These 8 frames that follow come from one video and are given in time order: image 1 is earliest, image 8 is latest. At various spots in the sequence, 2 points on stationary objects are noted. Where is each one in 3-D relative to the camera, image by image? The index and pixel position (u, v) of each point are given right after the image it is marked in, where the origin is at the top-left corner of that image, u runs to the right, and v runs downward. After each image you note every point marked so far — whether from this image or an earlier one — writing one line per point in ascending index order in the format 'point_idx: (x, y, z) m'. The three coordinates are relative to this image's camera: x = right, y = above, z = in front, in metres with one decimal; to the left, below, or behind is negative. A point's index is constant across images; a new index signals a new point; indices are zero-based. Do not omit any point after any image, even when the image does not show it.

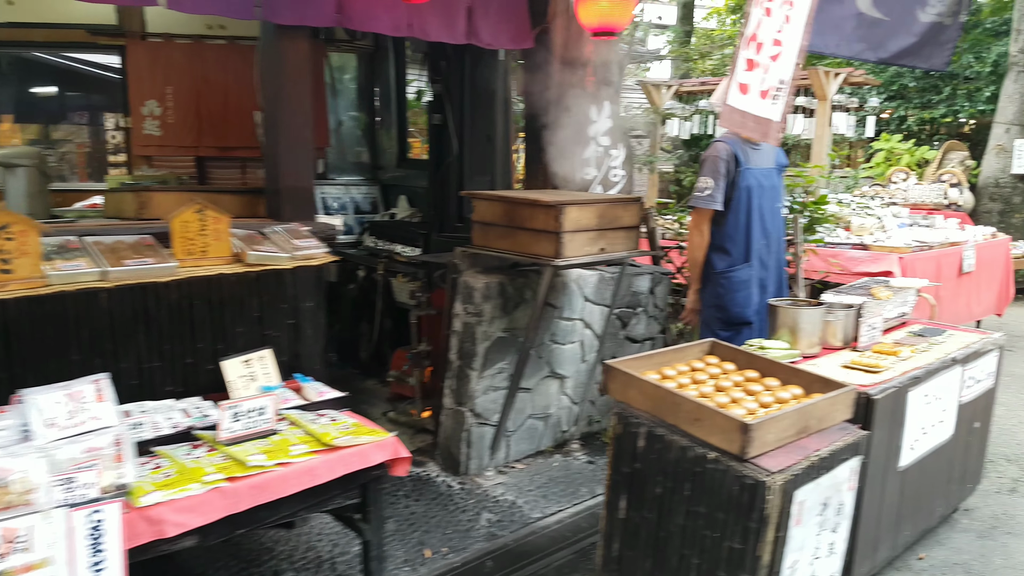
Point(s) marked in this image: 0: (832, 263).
0: (+2.4, +0.2, +5.7) m
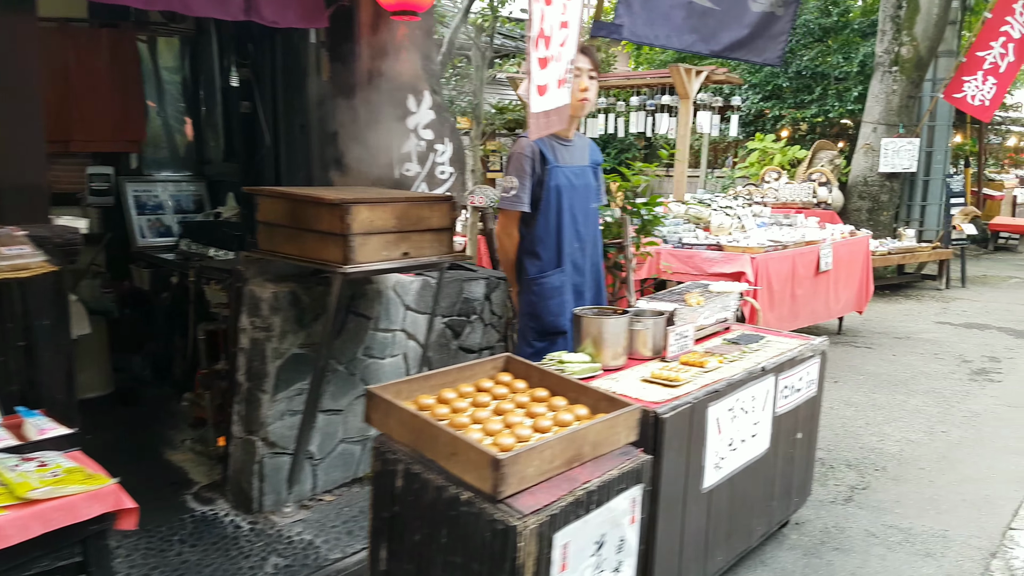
0: (+1.3, +0.2, +5.5) m
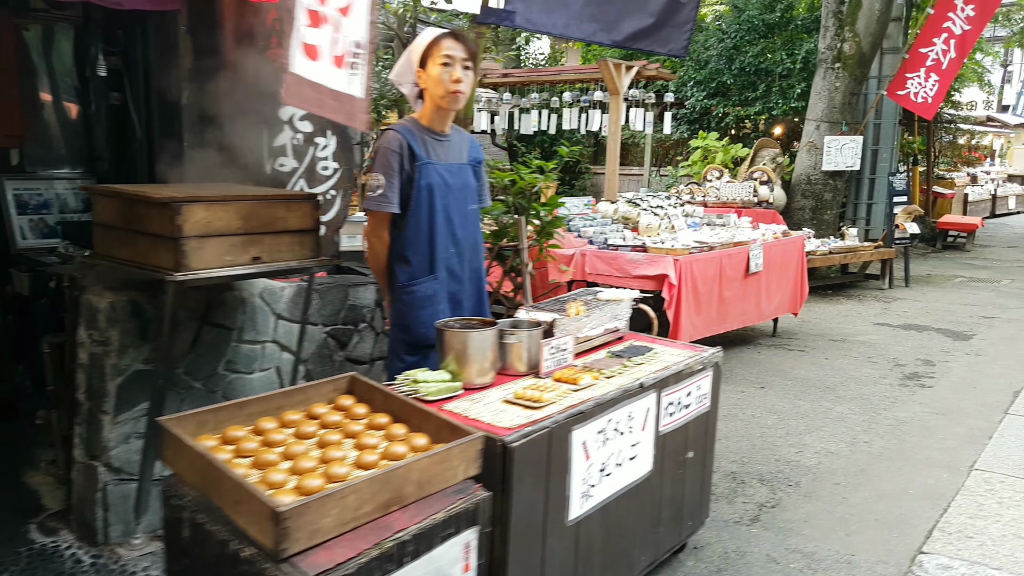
0: (+0.7, +0.2, +5.3) m
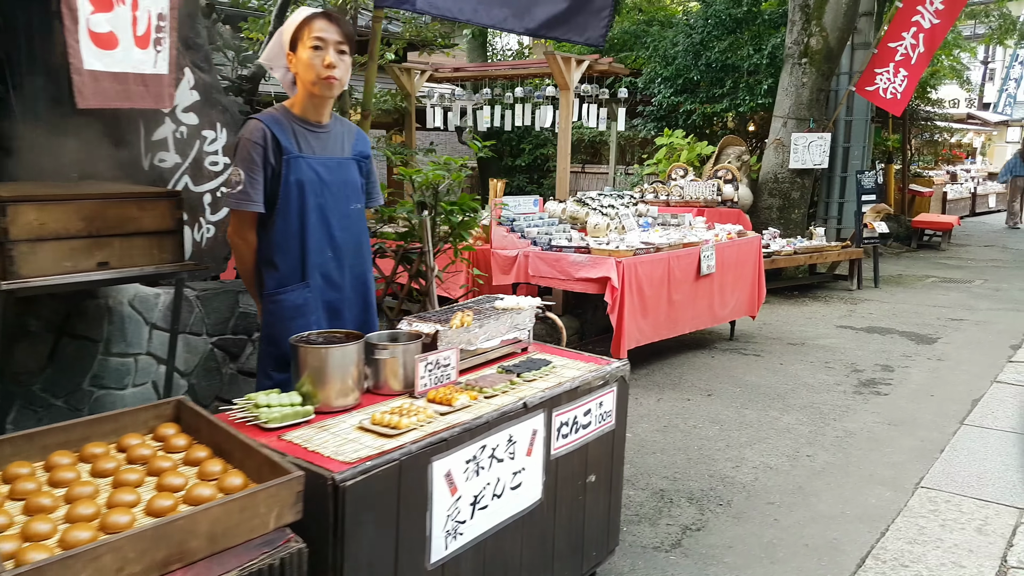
0: (+0.3, +0.1, +5.1) m
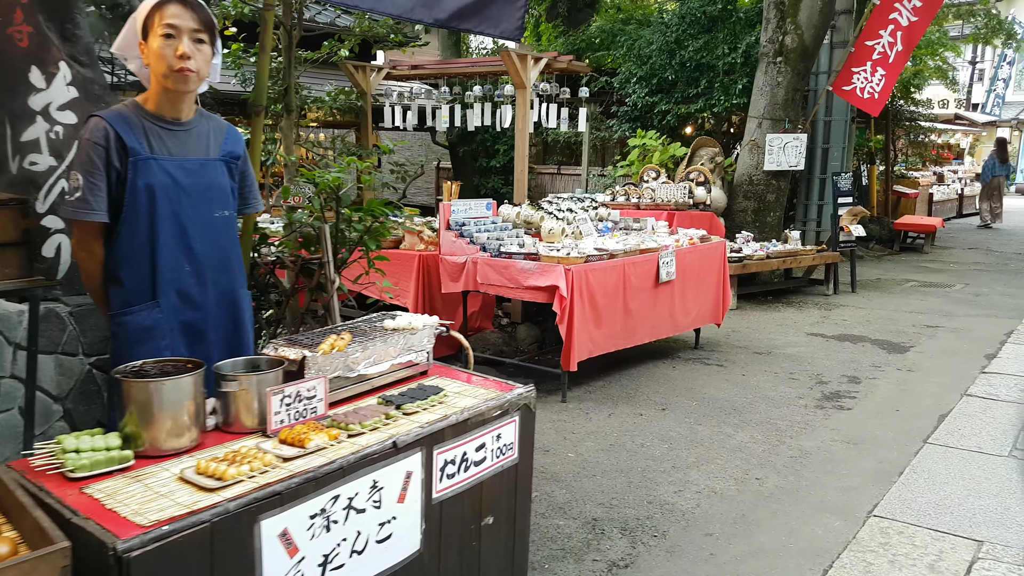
0: (0.0, +0.1, +4.8) m
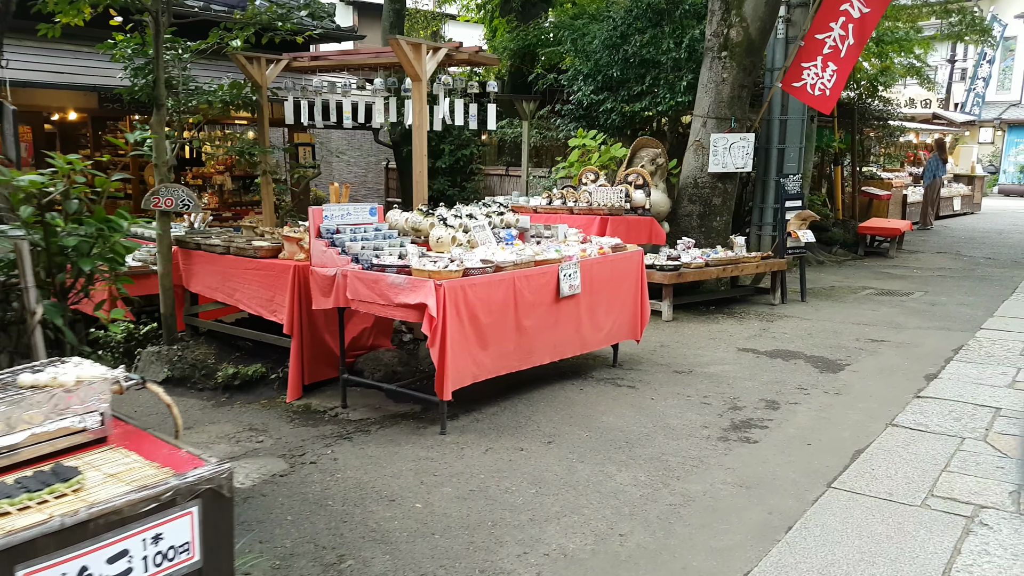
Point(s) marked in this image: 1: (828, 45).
0: (-0.8, 0.0, +4.2) m
1: (+3.4, +2.6, +8.0) m
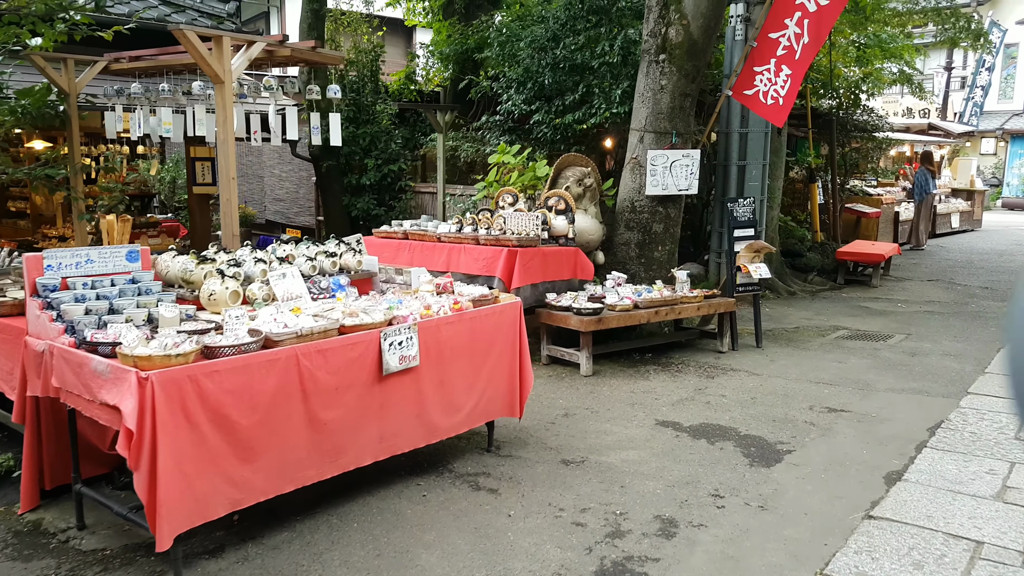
0: (-1.7, -0.4, +3.0) m
1: (+2.5, +2.2, +6.8) m
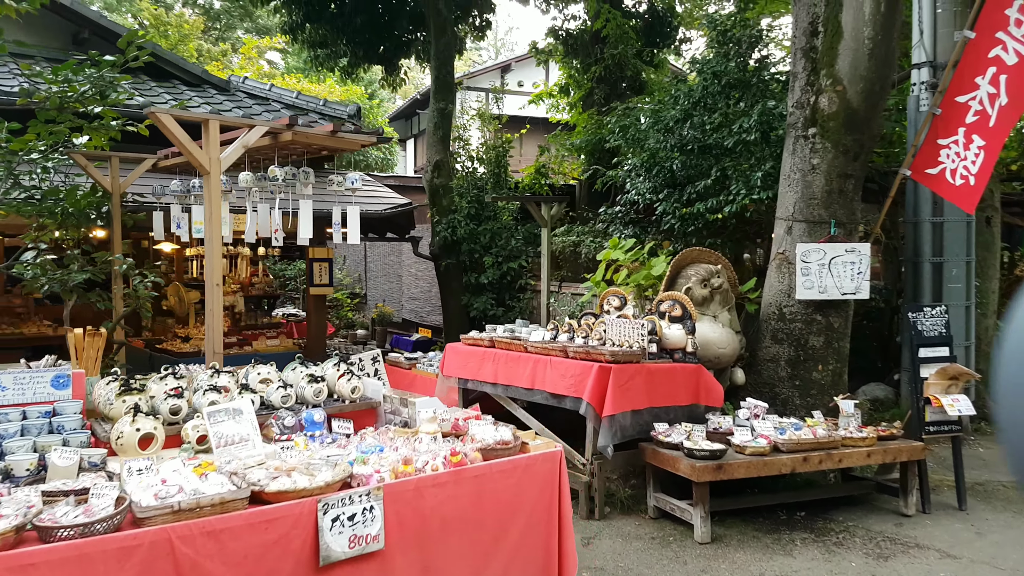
0: (-1.8, -0.8, +2.2) m
1: (+3.3, +1.3, +5.2) m
